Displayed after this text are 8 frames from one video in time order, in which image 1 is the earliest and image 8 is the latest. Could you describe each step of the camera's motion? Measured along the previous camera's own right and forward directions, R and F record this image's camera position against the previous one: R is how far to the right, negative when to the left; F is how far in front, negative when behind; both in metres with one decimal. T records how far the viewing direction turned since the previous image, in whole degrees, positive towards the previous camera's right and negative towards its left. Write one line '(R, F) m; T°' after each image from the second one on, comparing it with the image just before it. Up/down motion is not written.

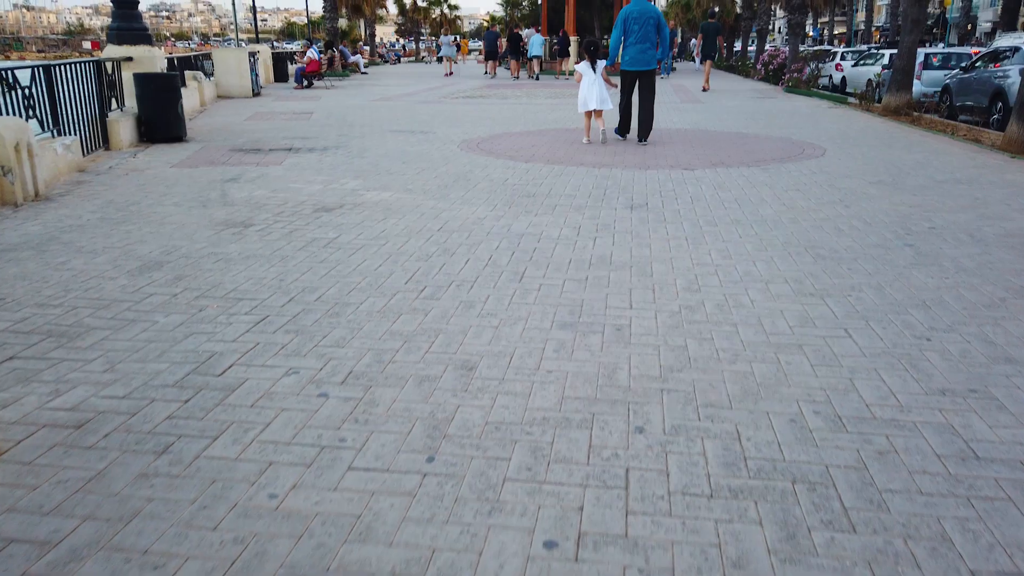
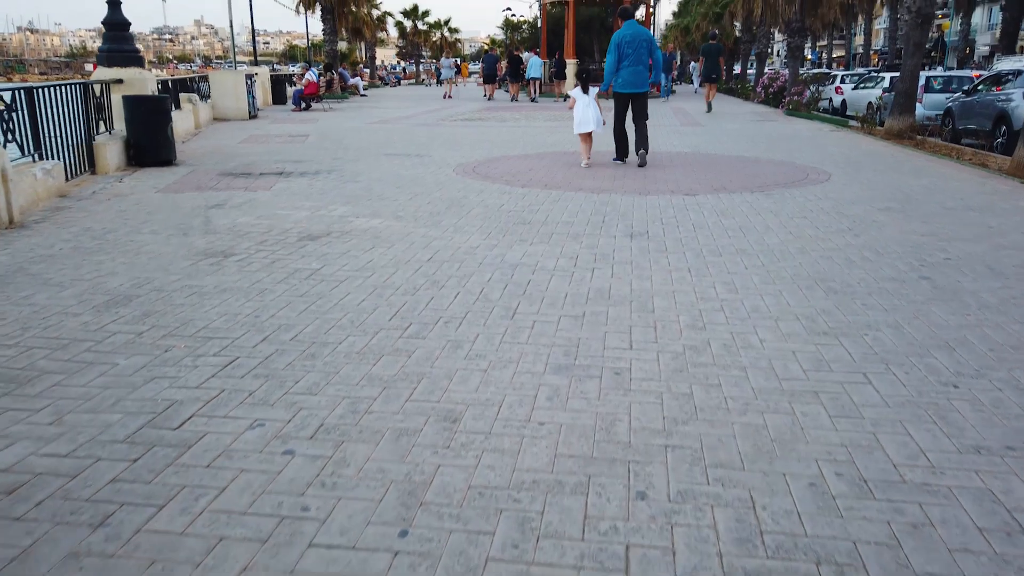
(+0.1, +0.3) m; 0°
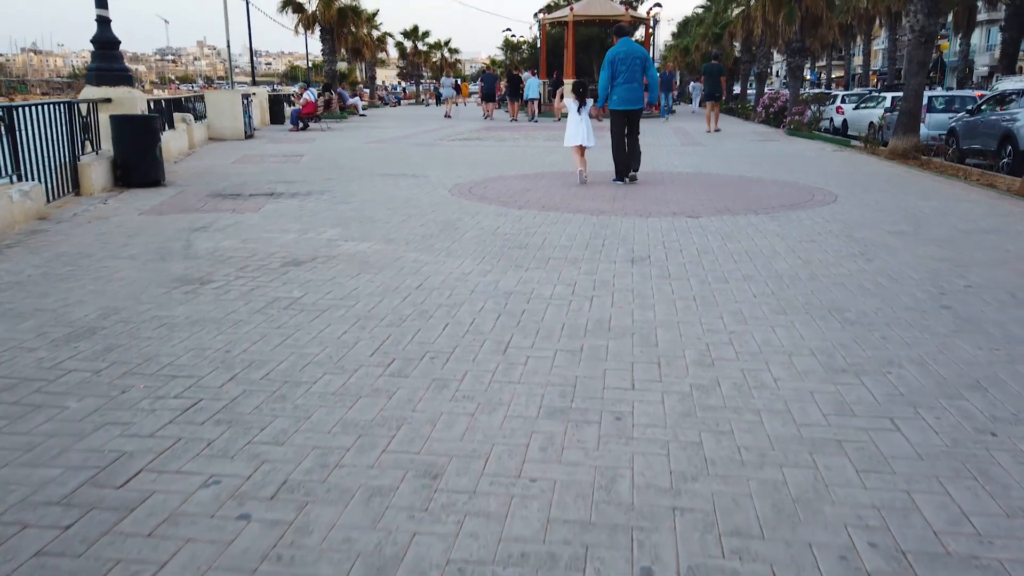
(0.0, +0.4) m; 0°
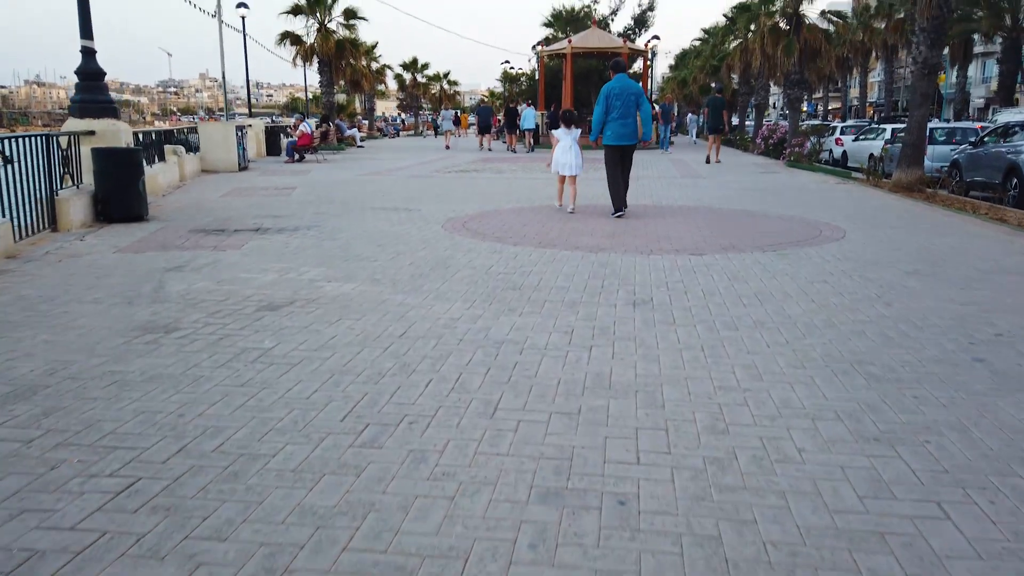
(+0.1, +0.5) m; 0°
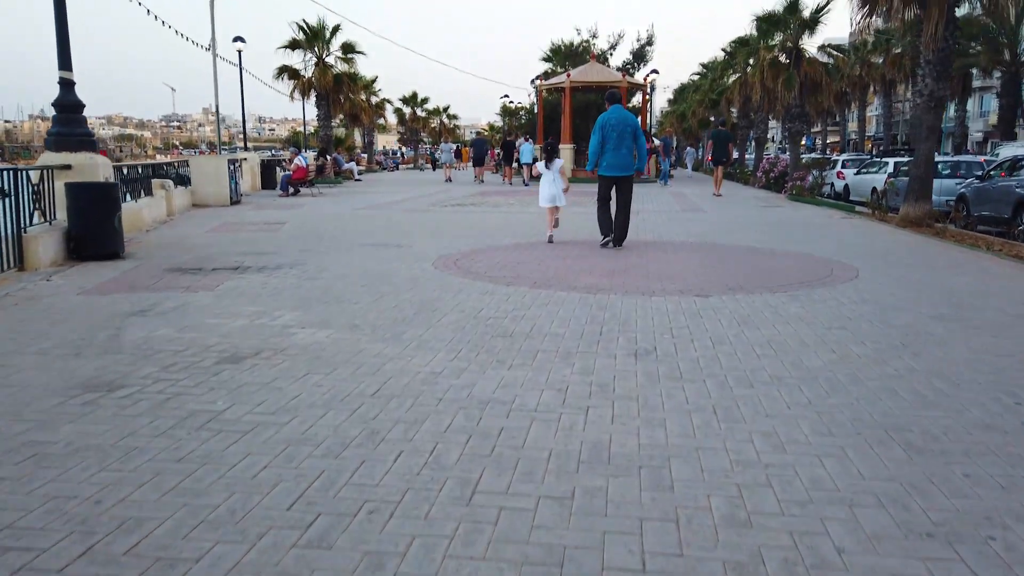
(+0.1, +0.6) m; 0°
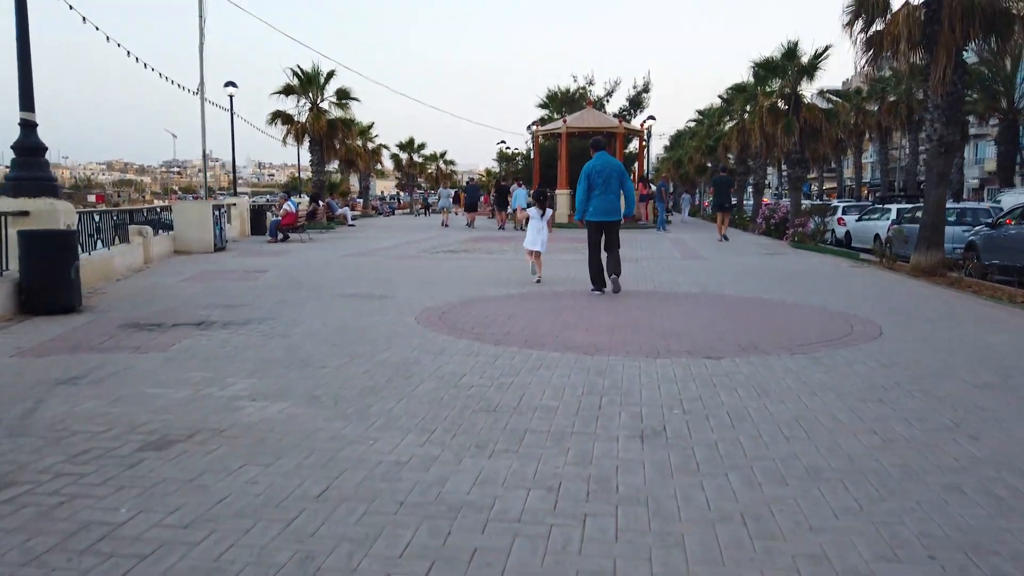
(+0.1, +0.9) m; 0°
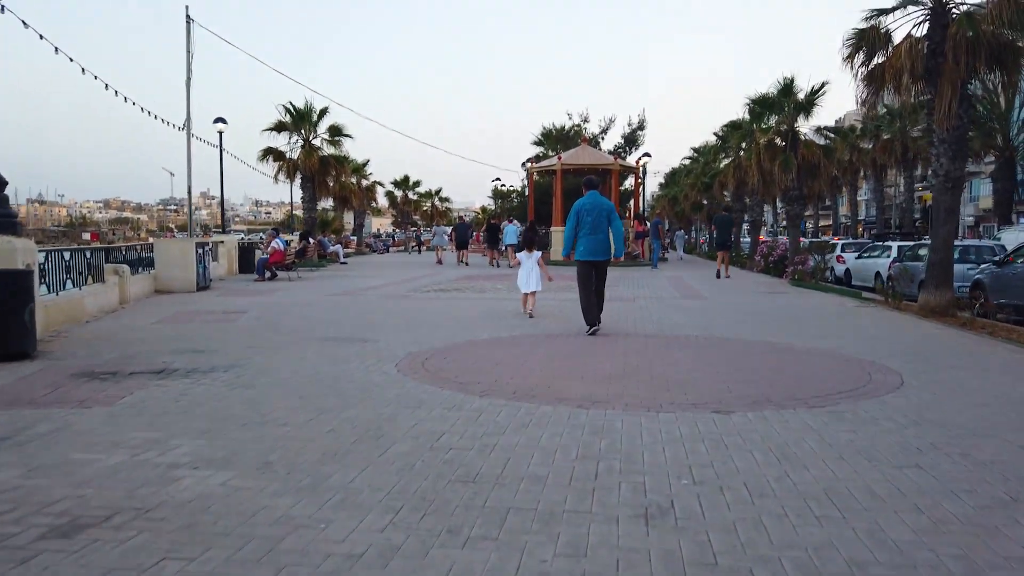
(+0.1, +0.7) m; 0°
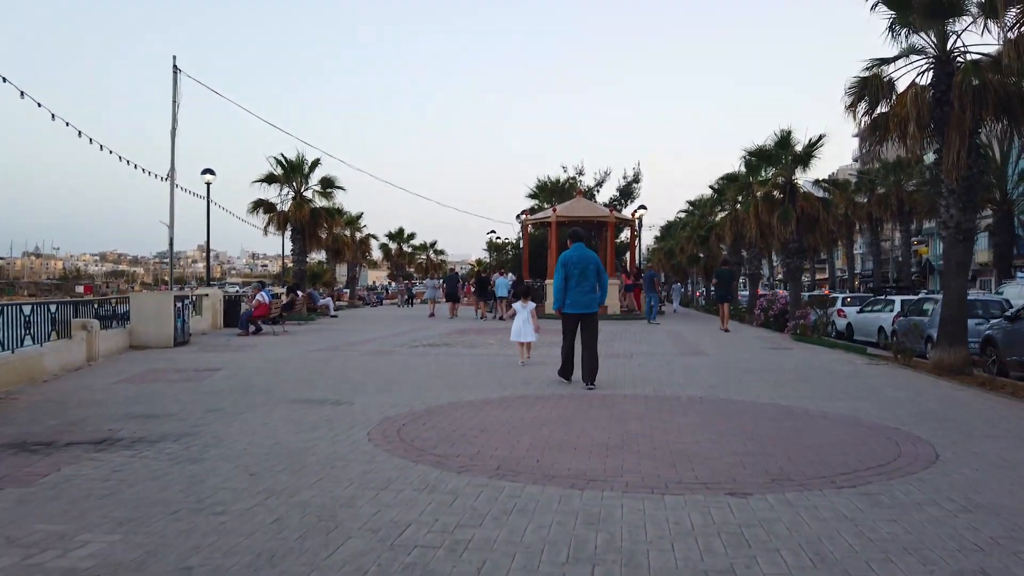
(+0.1, +0.9) m; 0°
